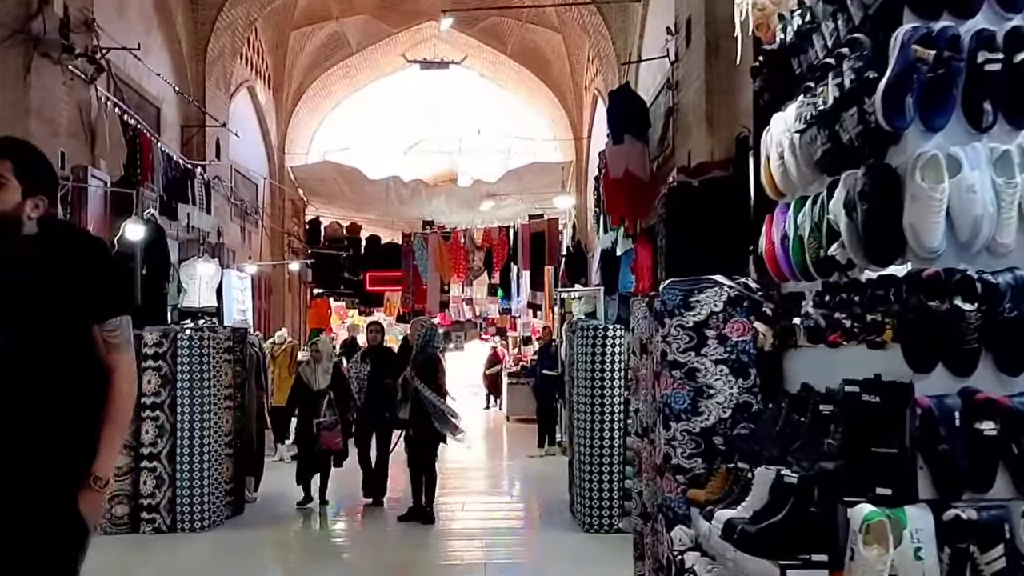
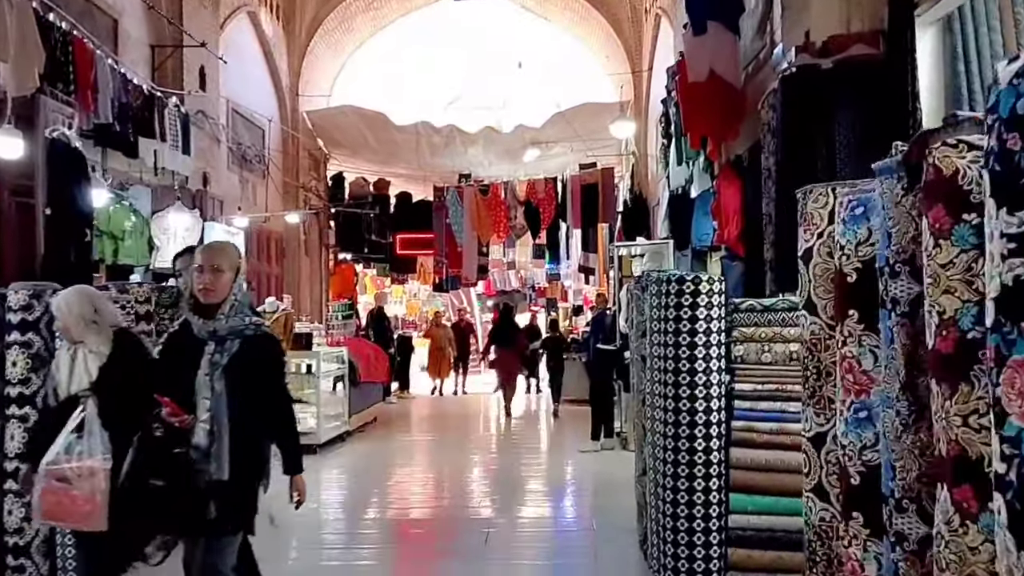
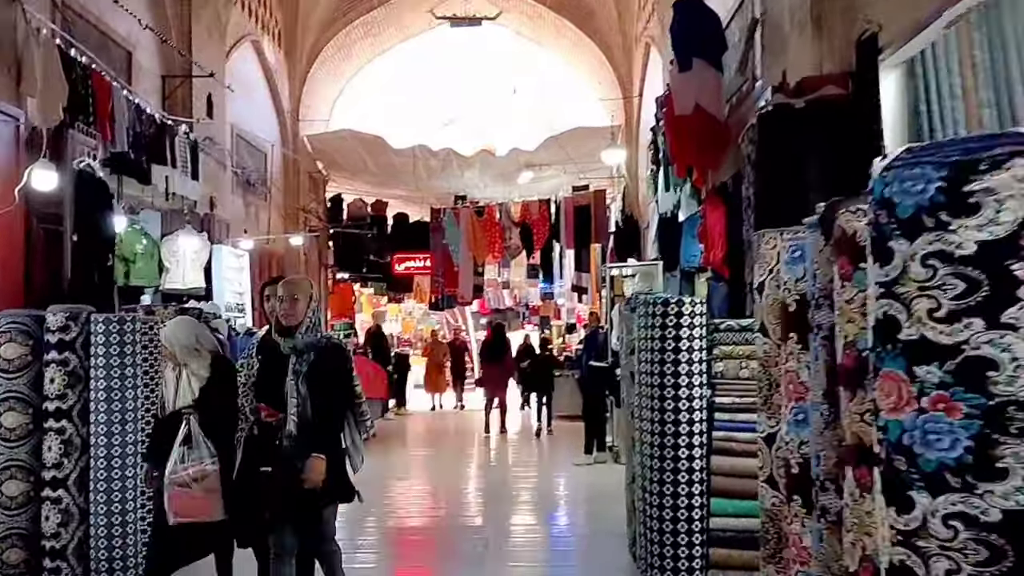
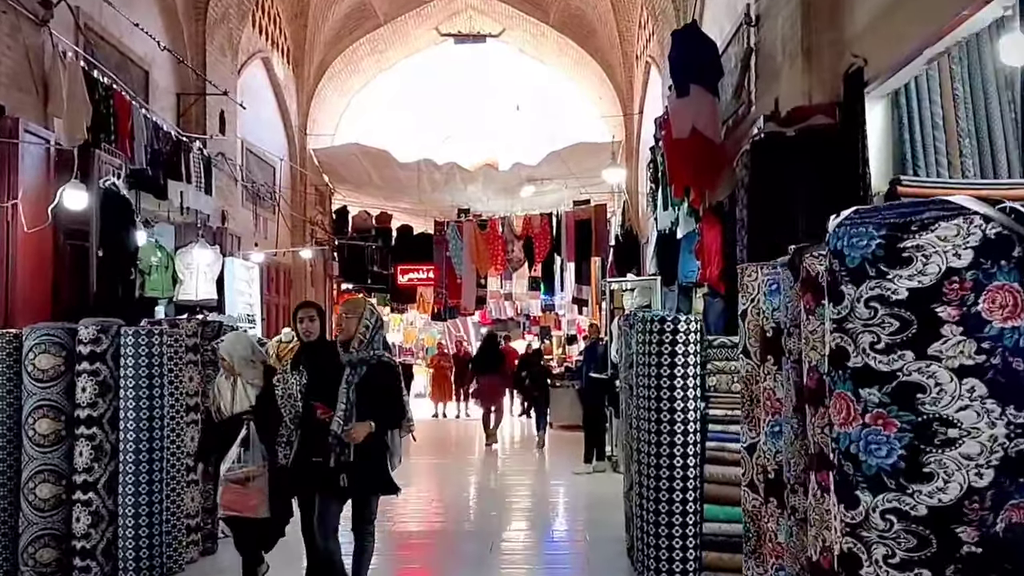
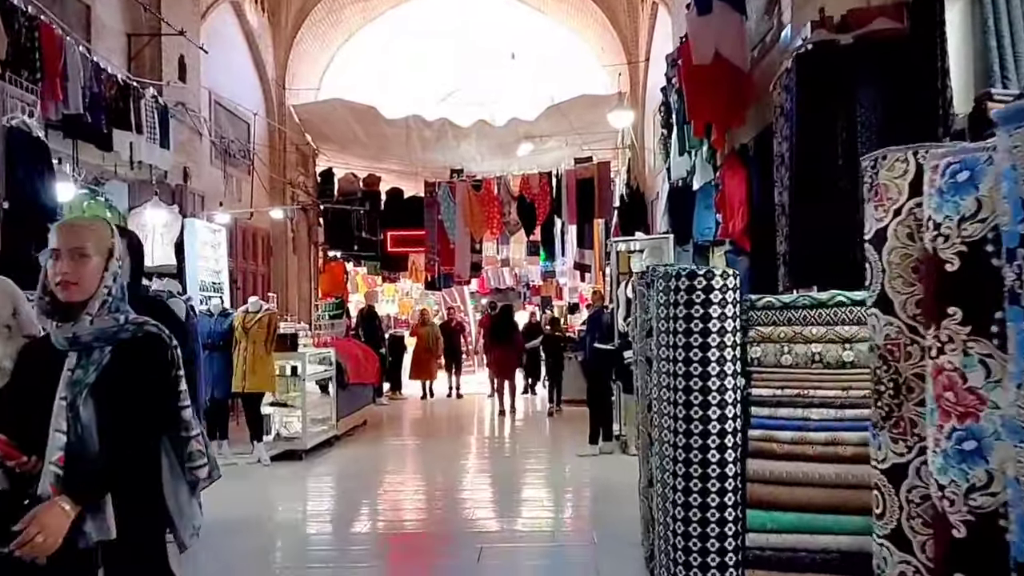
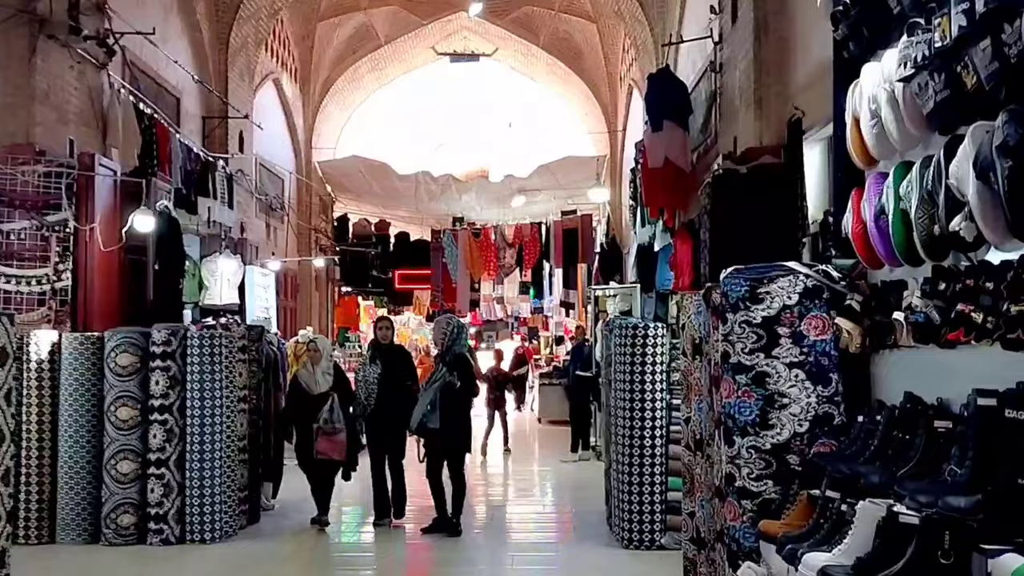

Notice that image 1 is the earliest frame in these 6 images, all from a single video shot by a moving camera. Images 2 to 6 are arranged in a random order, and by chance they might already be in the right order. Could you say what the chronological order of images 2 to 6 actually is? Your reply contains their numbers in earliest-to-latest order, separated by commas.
6, 4, 3, 2, 5
